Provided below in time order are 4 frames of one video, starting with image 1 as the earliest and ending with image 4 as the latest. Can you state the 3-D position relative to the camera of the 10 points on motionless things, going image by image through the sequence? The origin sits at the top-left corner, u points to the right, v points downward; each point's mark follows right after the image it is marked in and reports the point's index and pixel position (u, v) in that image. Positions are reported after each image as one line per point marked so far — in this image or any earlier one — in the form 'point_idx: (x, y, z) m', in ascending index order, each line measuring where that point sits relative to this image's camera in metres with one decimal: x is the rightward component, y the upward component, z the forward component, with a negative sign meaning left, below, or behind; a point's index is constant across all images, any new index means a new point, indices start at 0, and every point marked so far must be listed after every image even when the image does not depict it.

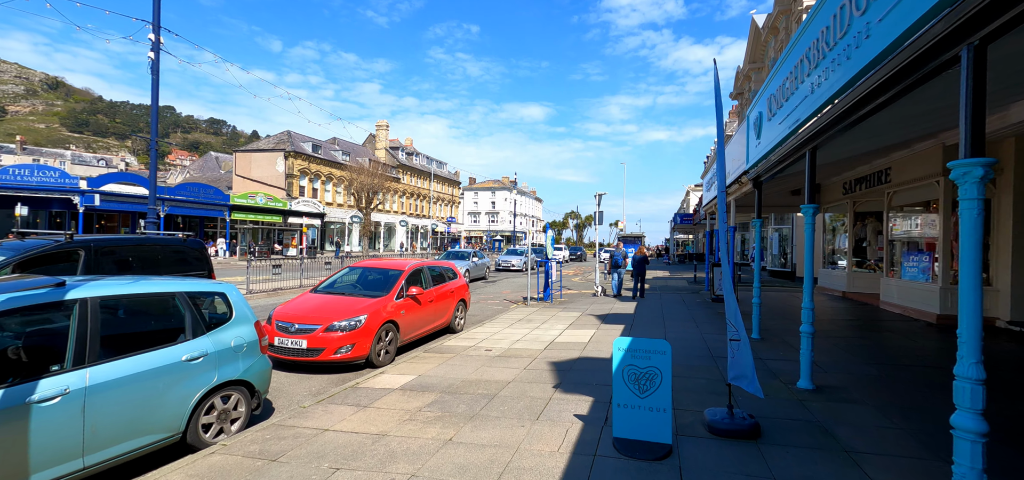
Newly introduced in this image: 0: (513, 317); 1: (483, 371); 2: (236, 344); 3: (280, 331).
0: (0.0, -1.8, +11.8) m
1: (-0.4, -1.7, +6.5) m
2: (-2.3, -0.9, +4.3) m
3: (-3.1, -1.2, +6.6) m
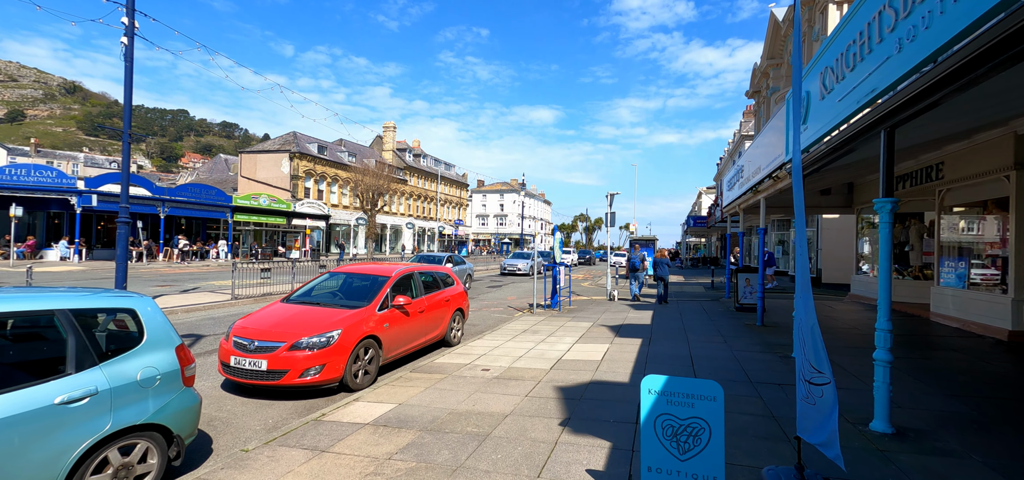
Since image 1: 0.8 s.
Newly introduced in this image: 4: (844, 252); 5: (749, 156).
0: (+0.1, -1.9, +10.7) m
1: (-0.4, -1.7, +5.5) m
2: (-2.4, -0.9, +3.2) m
3: (-3.1, -1.2, +5.6) m
4: (+12.9, -0.5, +19.6) m
5: (+5.4, +1.9, +11.4) m
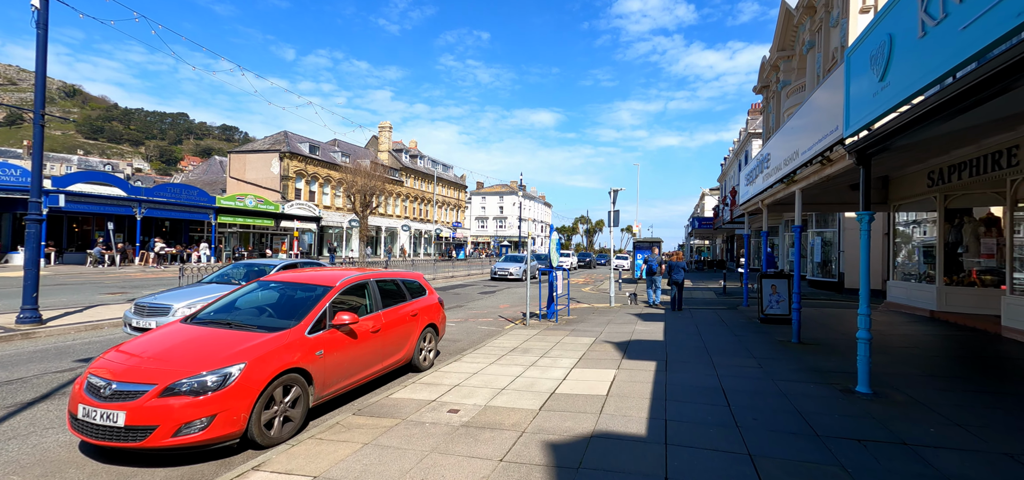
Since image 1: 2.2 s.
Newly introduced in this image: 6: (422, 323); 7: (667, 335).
0: (-0.1, -1.9, +9.1) m
1: (-0.6, -1.7, +3.8) m
2: (-2.6, -0.9, +1.6) m
3: (-3.3, -1.2, +3.9) m
4: (+12.7, -0.5, +17.9) m
5: (+5.1, +1.9, +9.7) m
6: (-1.3, -1.2, +7.1) m
7: (+2.8, -1.8, +9.3) m
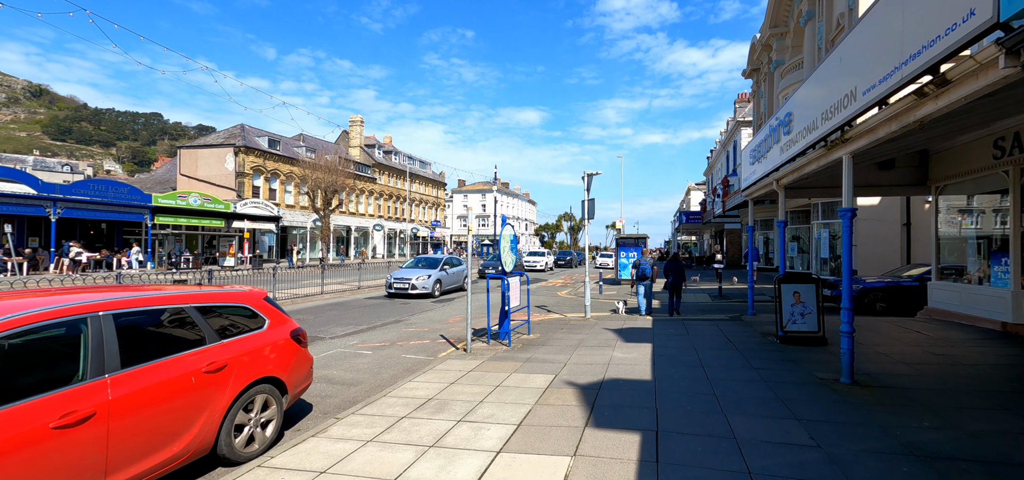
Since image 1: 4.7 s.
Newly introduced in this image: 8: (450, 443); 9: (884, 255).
0: (-1.1, -1.8, +6.1) m
1: (-1.5, -1.7, +0.9) m
2: (-3.4, -0.9, -1.4) m
3: (-4.2, -1.2, +0.9) m
4: (+11.4, -0.3, +15.3) m
5: (+4.1, +2.0, +6.9) m
6: (-2.2, -1.1, +4.1) m
7: (+1.8, -1.7, +6.4) m
8: (-0.5, -1.8, +4.4) m
9: (+11.5, -0.4, +15.3) m
